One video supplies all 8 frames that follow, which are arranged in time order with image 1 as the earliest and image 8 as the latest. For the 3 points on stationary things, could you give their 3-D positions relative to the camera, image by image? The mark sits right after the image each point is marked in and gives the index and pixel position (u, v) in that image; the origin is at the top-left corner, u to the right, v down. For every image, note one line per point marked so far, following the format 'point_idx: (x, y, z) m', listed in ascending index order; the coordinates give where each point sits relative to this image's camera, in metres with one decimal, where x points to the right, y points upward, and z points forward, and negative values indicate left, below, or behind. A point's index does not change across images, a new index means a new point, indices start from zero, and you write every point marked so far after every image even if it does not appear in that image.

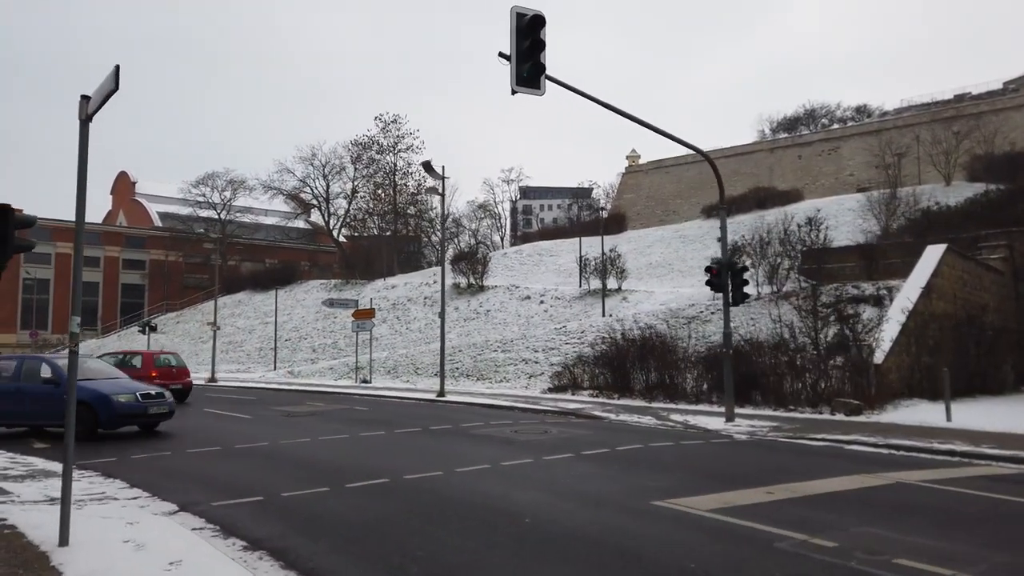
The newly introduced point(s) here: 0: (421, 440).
0: (-1.5, -2.9, +13.9) m
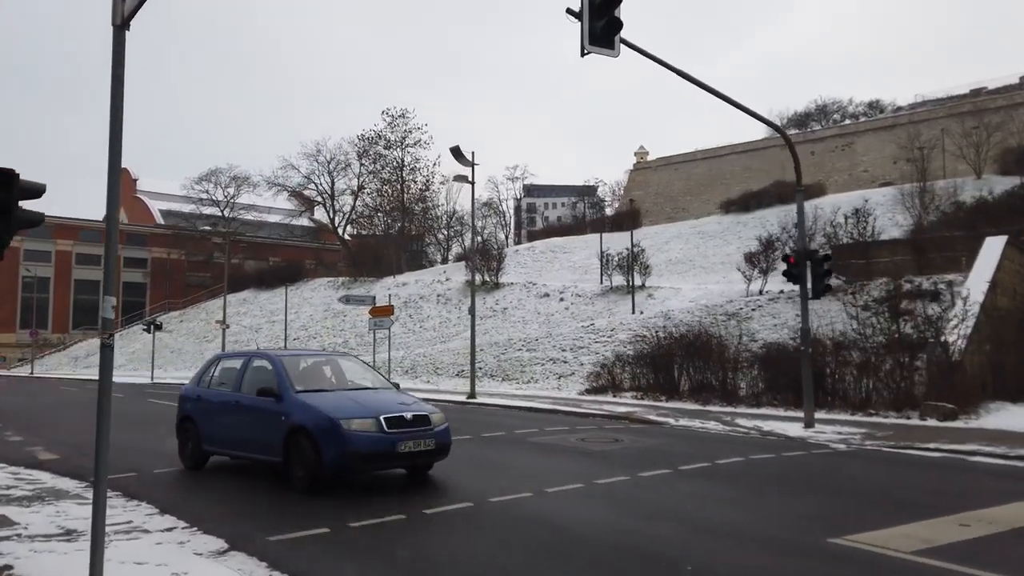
0: (-0.4, -2.7, +12.3) m
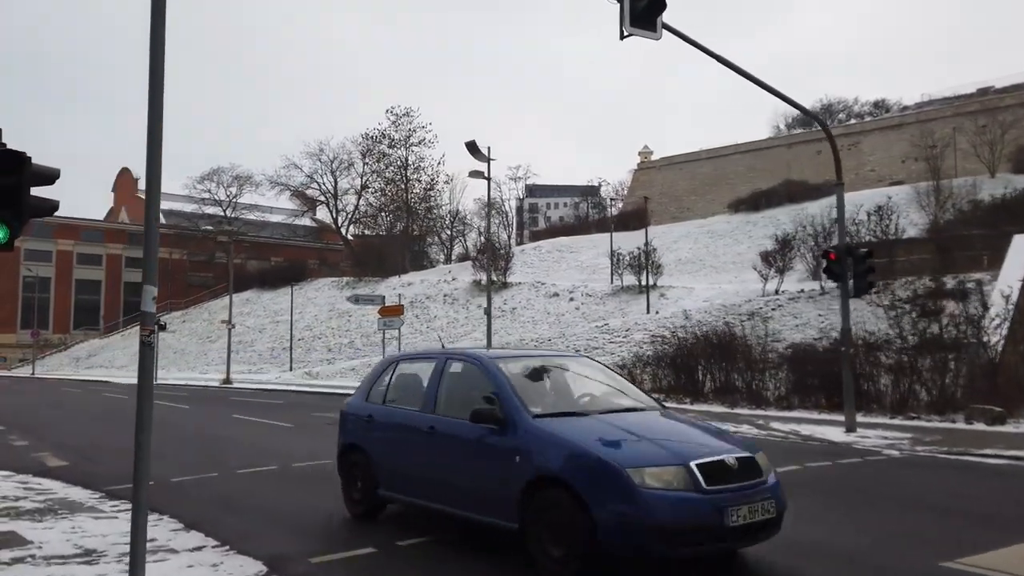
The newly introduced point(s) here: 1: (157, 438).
0: (+0.2, -2.7, +11.6) m
1: (-7.3, -3.0, +15.6) m
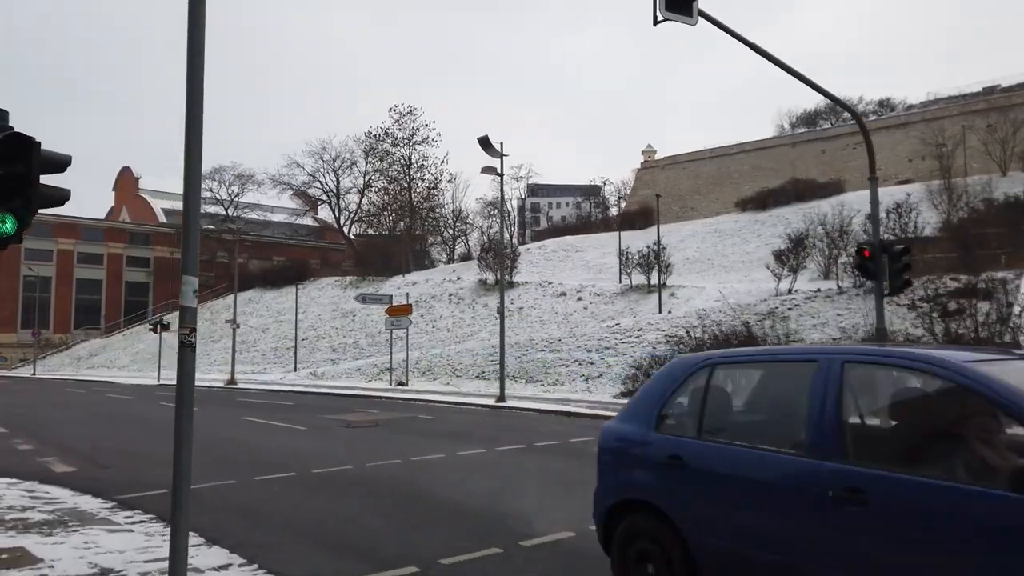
0: (+0.6, -2.6, +11.1) m
1: (-6.9, -3.0, +15.1) m
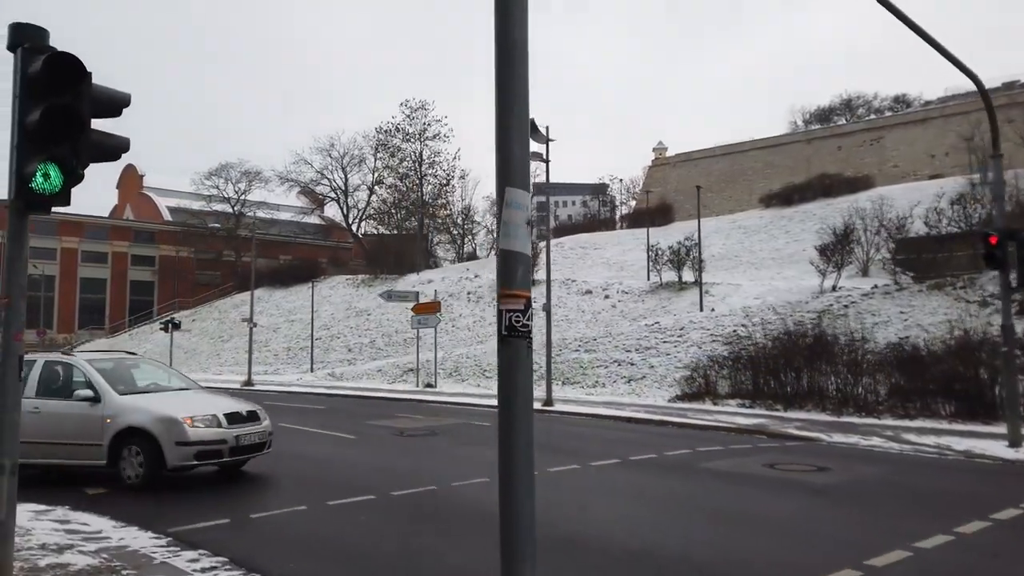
0: (+1.9, -2.5, +9.5) m
1: (-5.5, -2.9, +13.5) m
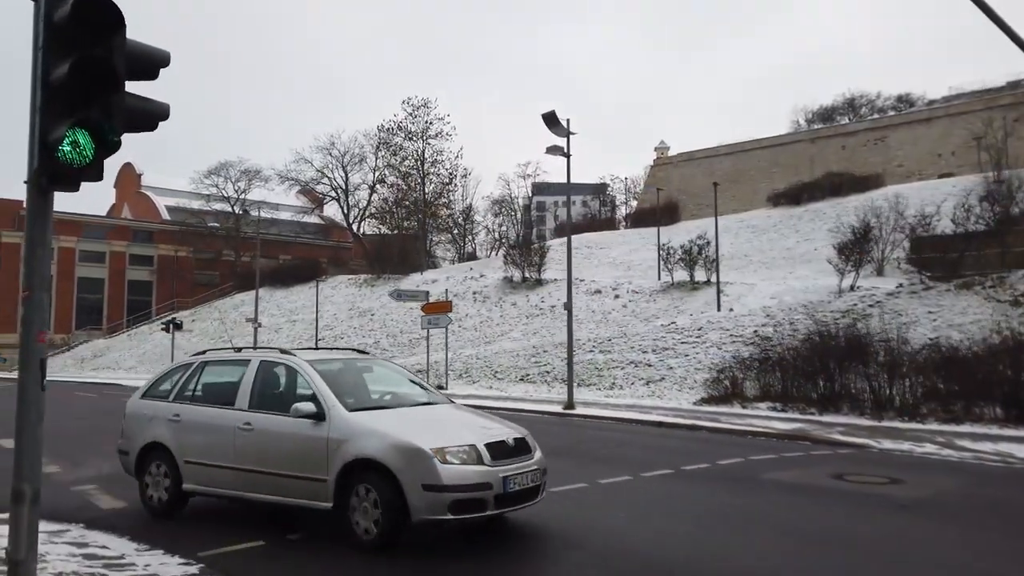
0: (+2.5, -2.5, +8.8) m
1: (-5.0, -2.8, +12.7) m
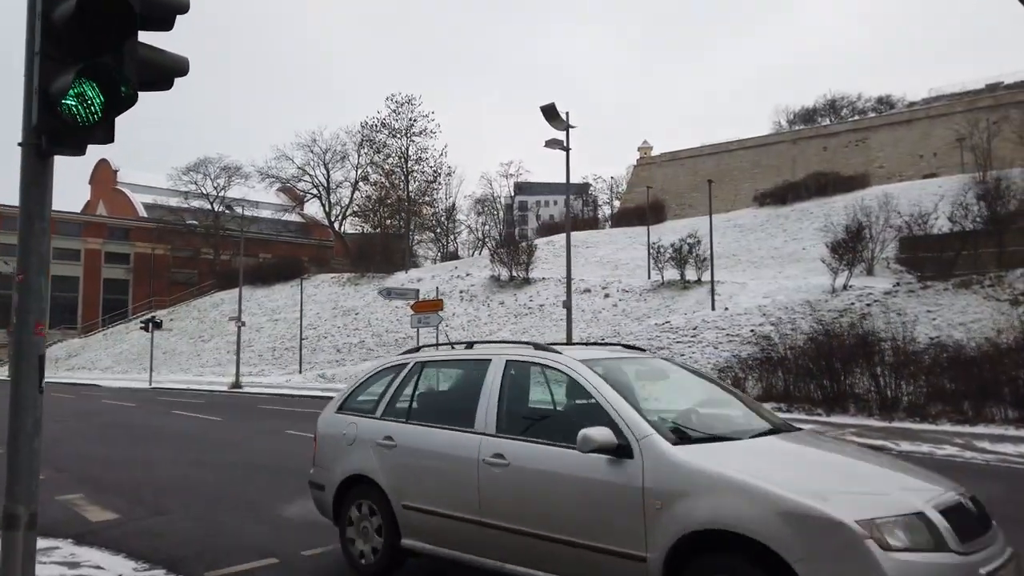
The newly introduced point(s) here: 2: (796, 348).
0: (+2.7, -2.4, +8.3) m
1: (-4.8, -2.8, +12.0) m
2: (+7.3, -1.5, +19.6) m
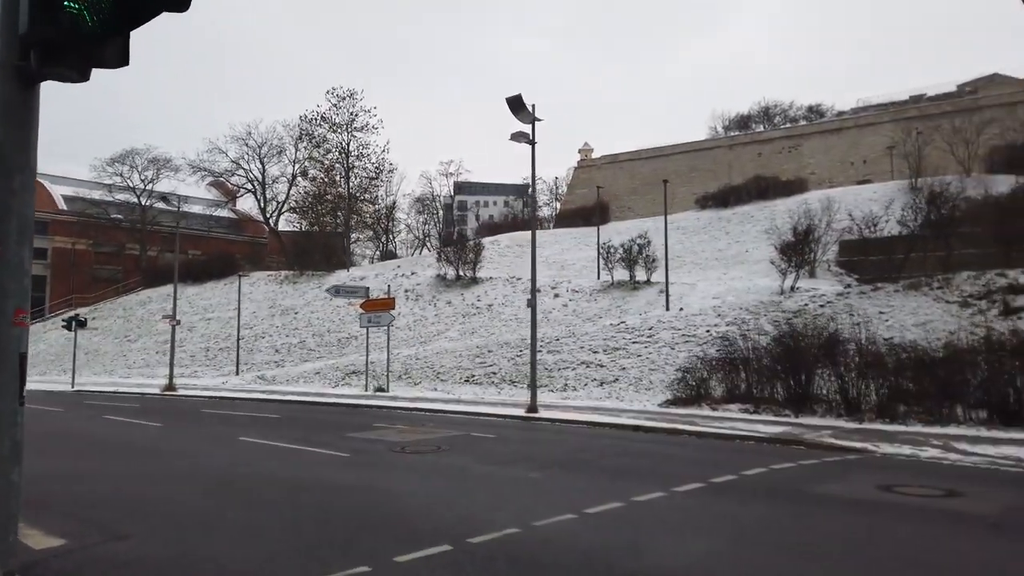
0: (+2.8, -2.4, +7.8) m
1: (-5.1, -2.7, +10.9) m
2: (+6.4, -1.6, +19.4) m
